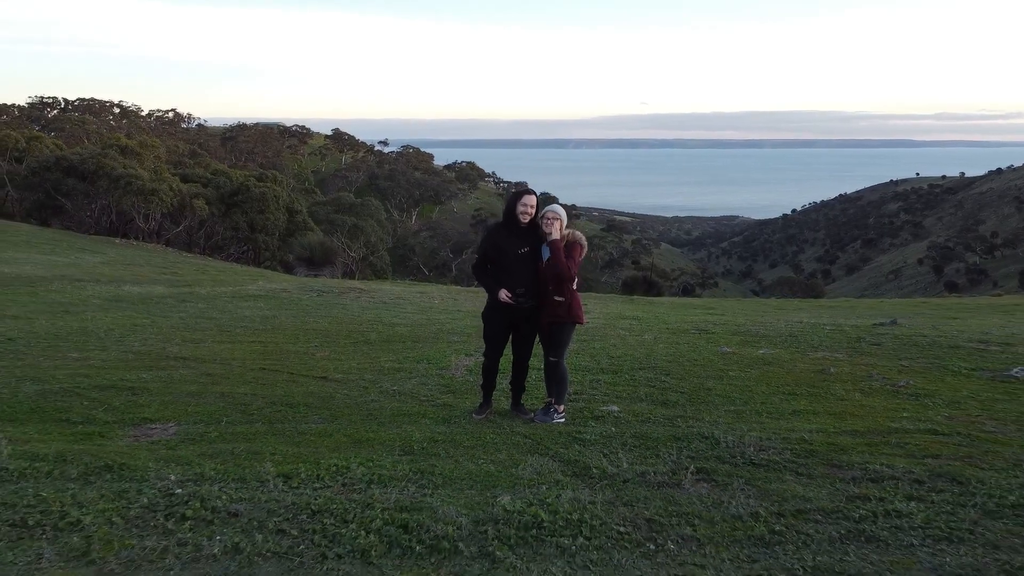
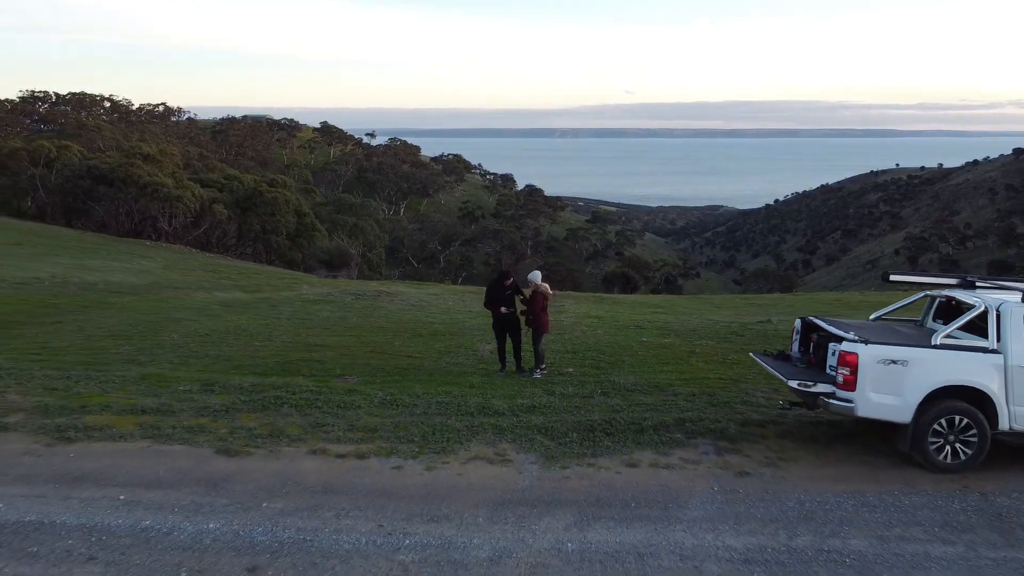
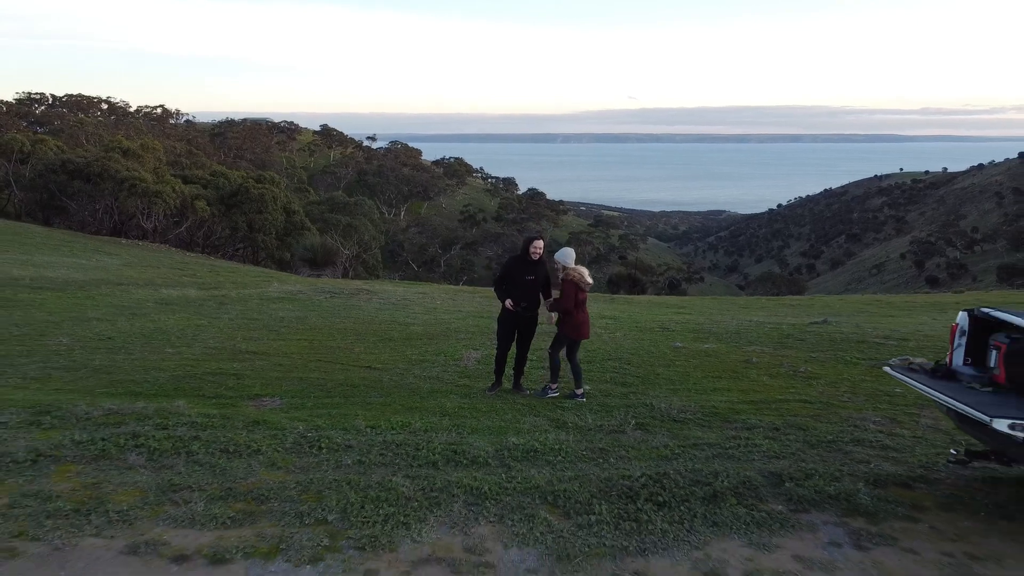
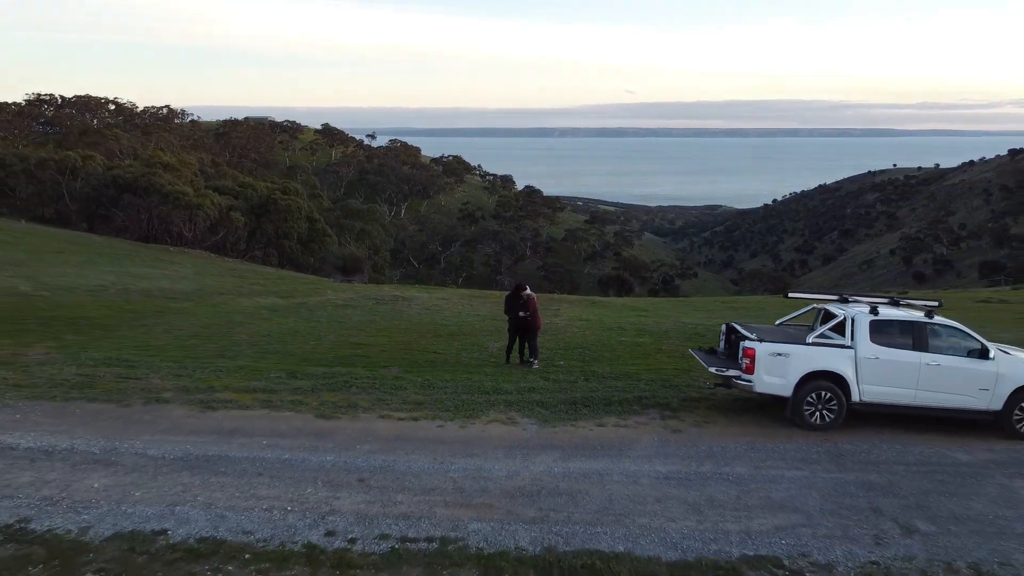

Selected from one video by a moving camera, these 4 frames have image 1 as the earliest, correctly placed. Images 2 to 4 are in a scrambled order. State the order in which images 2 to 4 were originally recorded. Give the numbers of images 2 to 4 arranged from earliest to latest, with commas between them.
3, 2, 4
